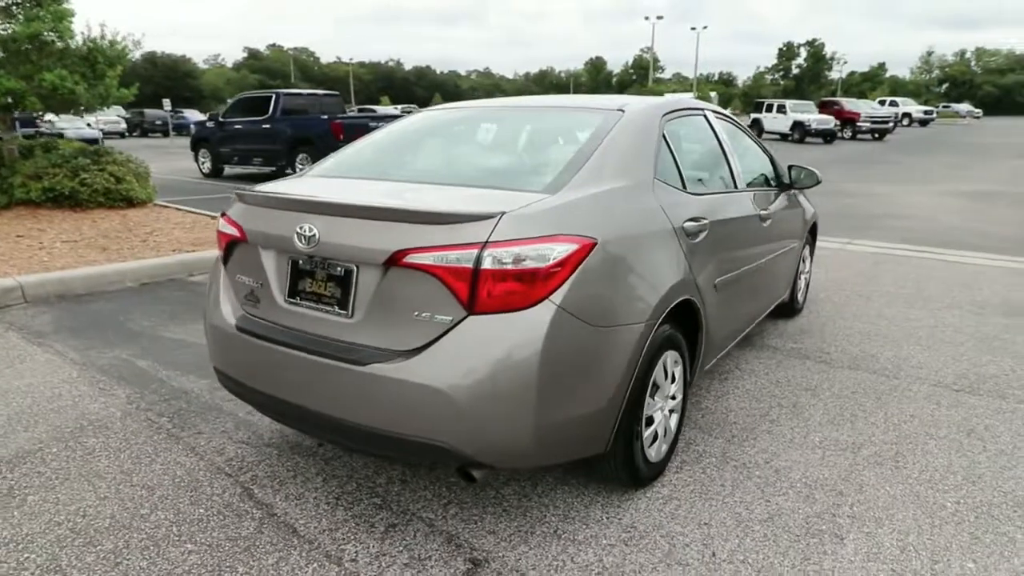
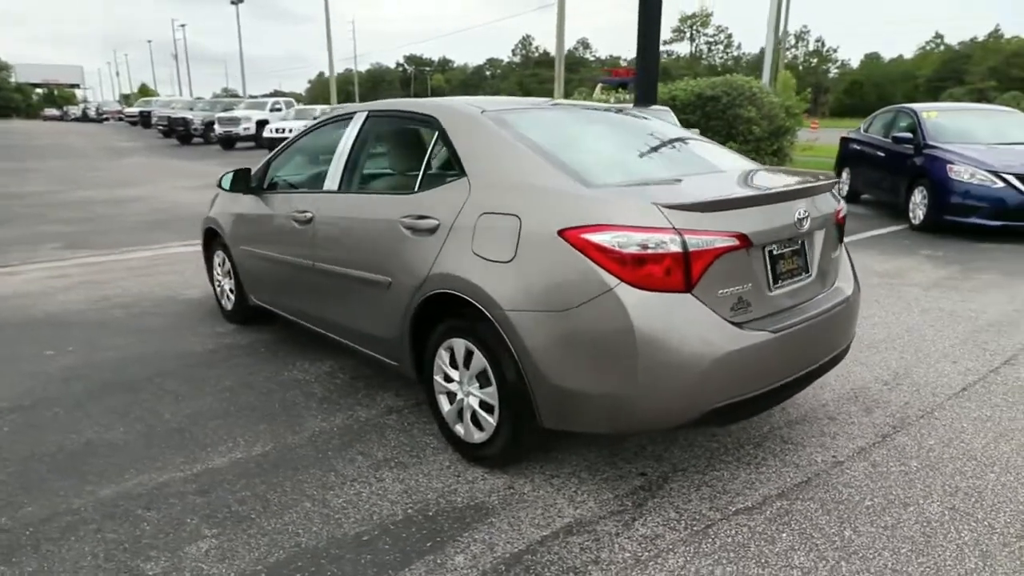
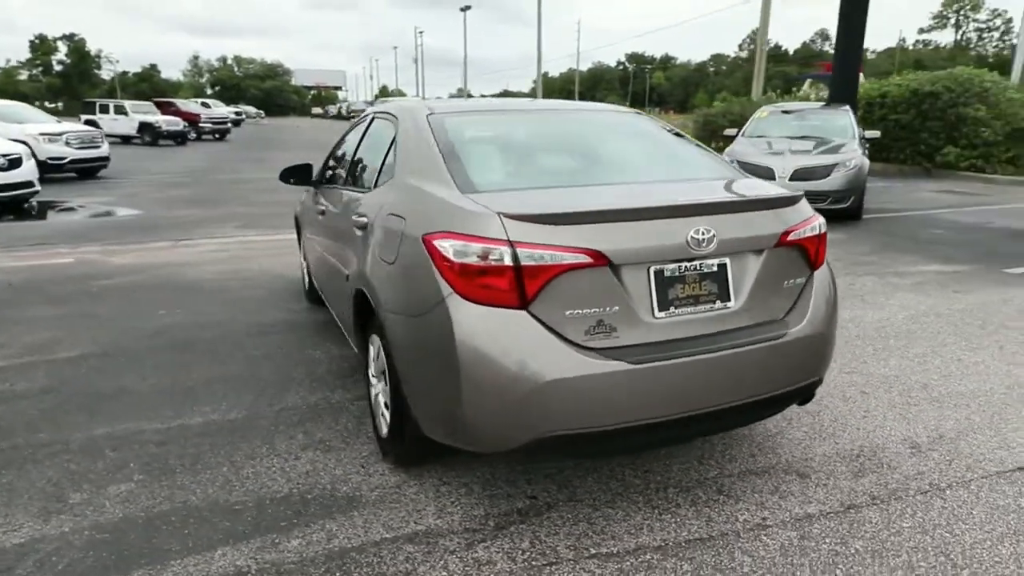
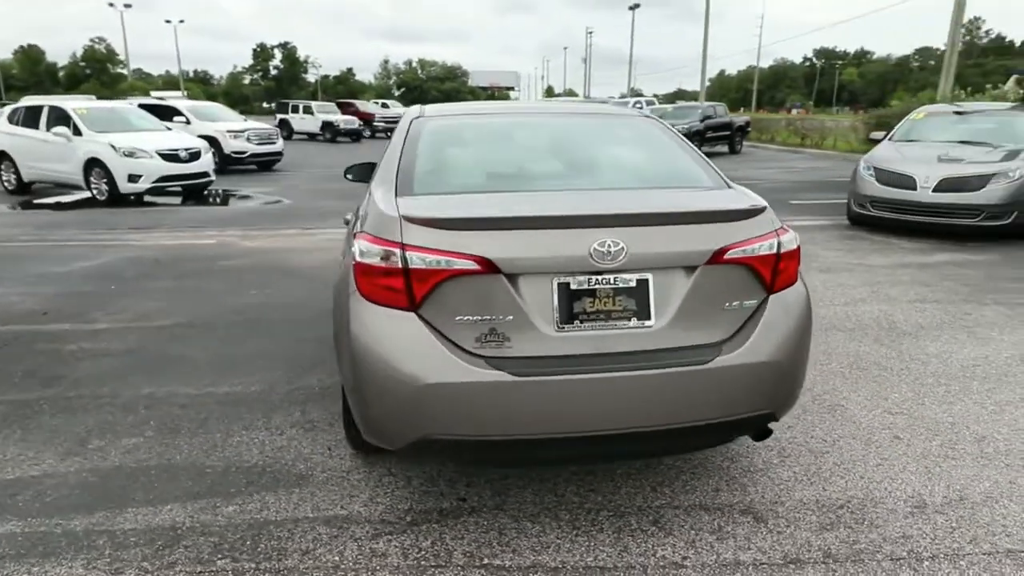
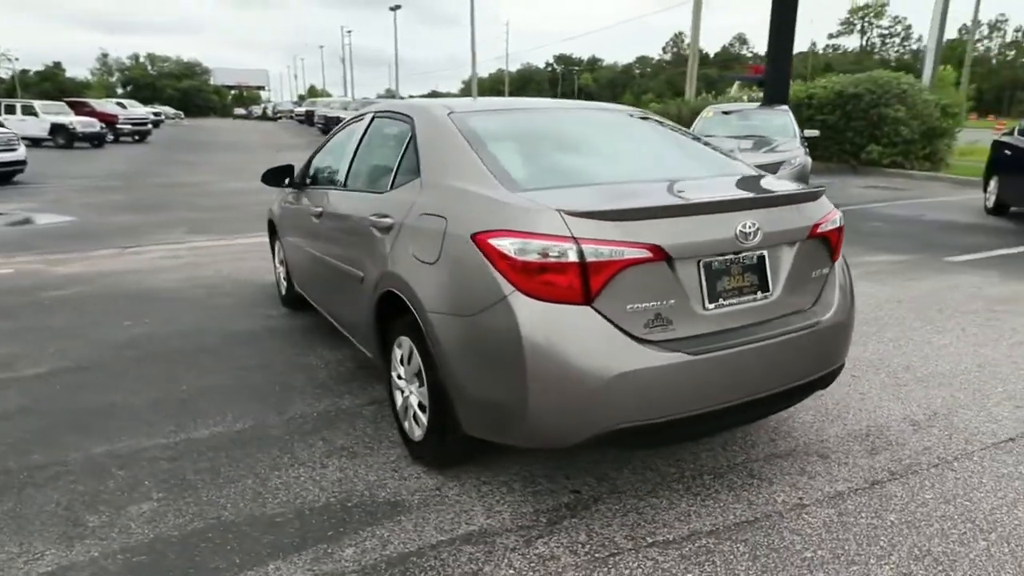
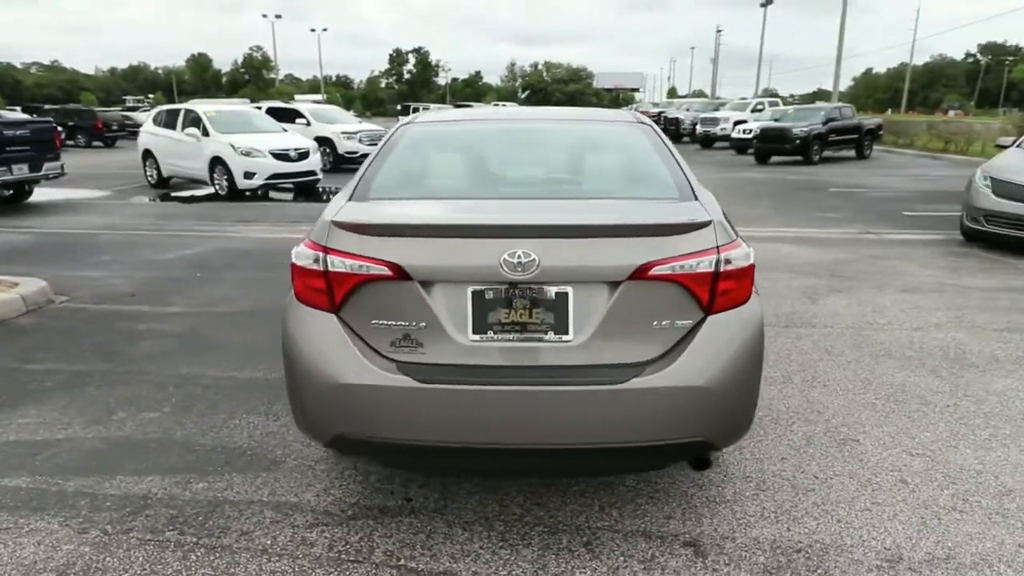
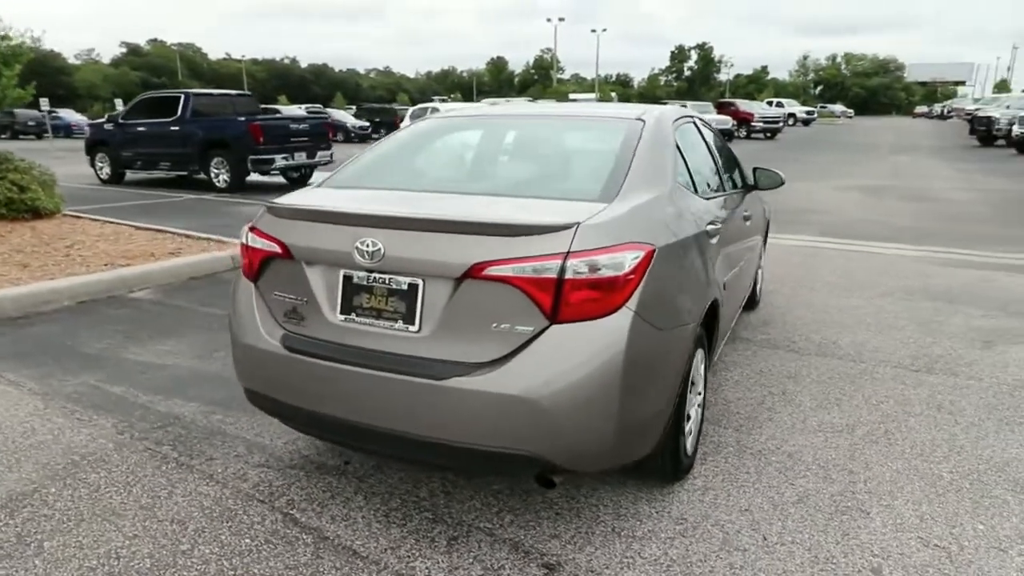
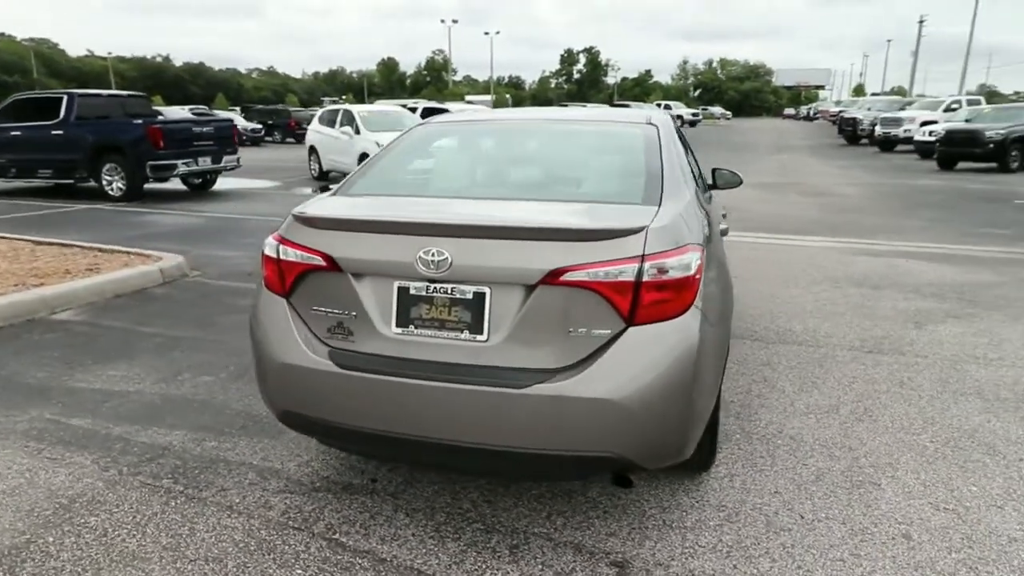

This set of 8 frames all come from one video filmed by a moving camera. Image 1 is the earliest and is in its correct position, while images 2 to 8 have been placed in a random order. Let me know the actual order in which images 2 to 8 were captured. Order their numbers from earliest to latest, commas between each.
7, 8, 6, 4, 3, 5, 2
